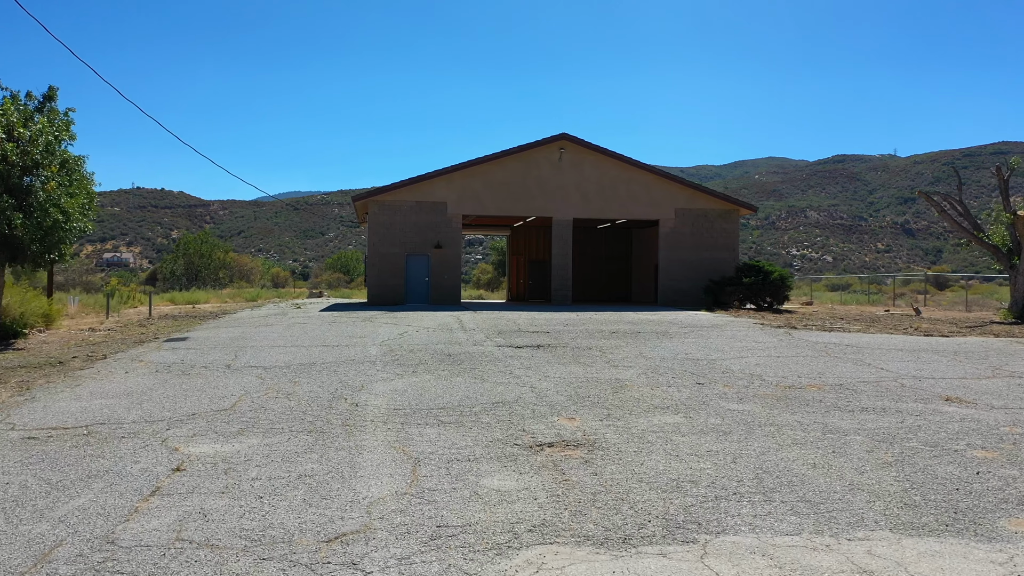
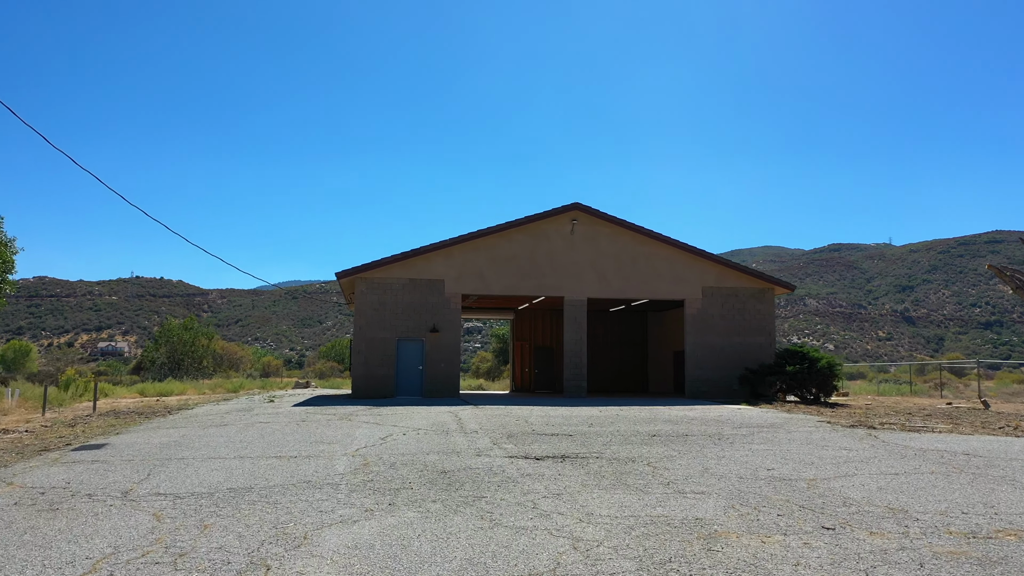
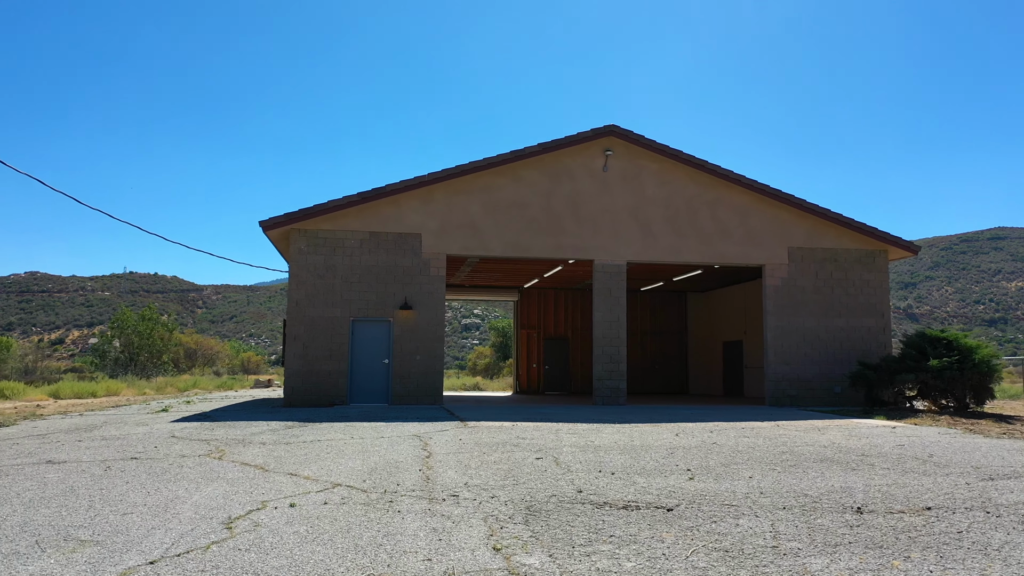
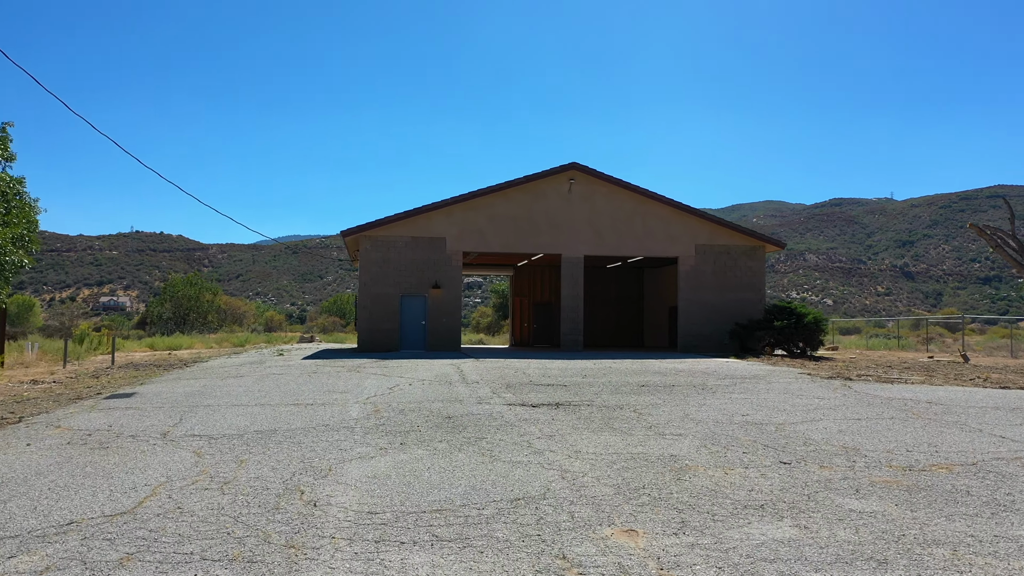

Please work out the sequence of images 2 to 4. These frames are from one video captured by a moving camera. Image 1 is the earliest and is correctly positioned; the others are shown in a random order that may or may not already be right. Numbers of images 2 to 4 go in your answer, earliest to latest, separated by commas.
4, 2, 3
